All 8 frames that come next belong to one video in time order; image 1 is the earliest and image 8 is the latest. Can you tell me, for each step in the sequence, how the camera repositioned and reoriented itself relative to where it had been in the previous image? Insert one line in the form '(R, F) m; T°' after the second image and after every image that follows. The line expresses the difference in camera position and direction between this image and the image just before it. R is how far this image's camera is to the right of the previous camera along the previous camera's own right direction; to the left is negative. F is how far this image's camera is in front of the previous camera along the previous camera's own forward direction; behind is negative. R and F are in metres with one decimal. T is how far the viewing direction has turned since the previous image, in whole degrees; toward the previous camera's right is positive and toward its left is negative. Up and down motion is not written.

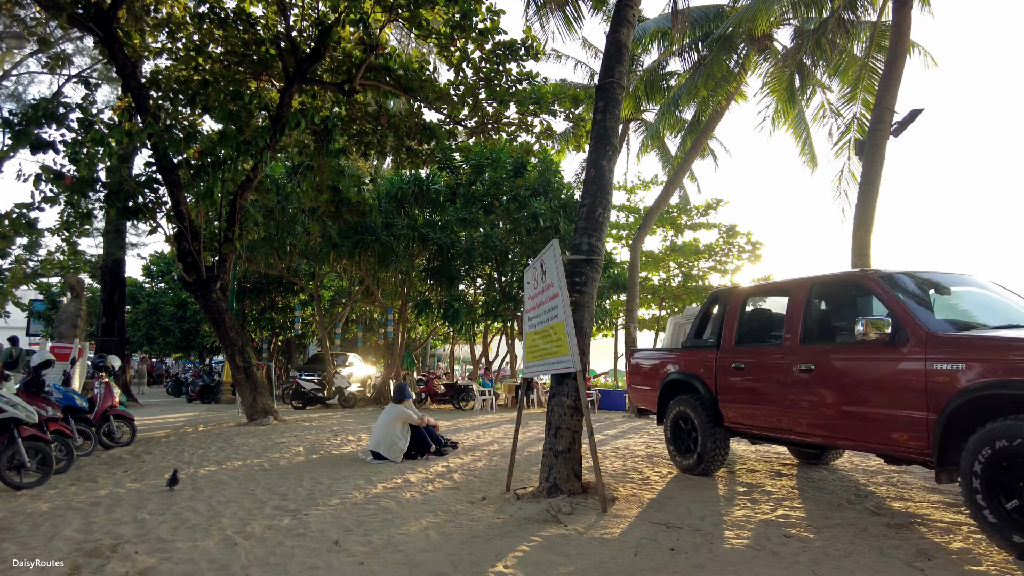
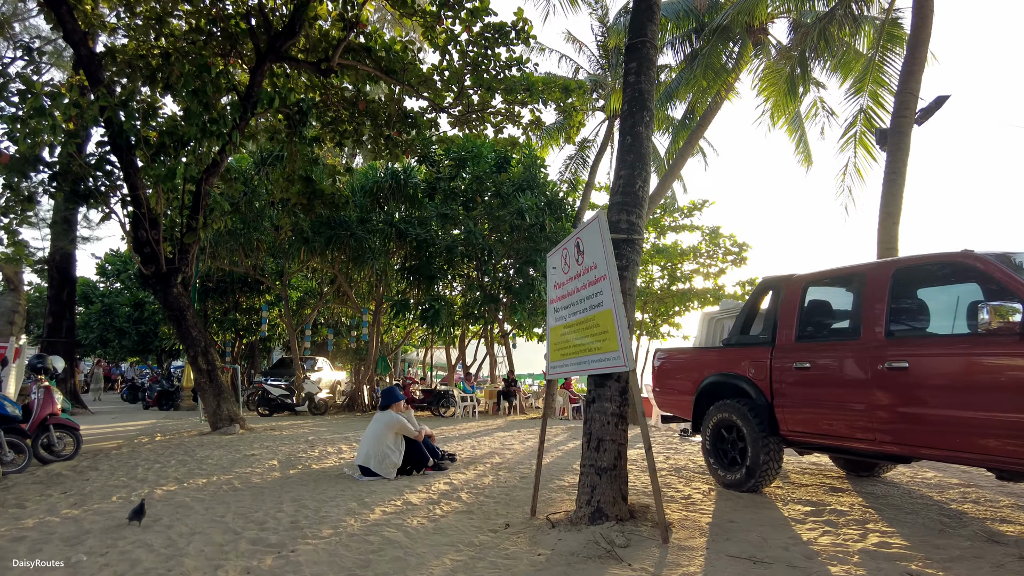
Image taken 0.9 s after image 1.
(-0.4, +0.8) m; +3°
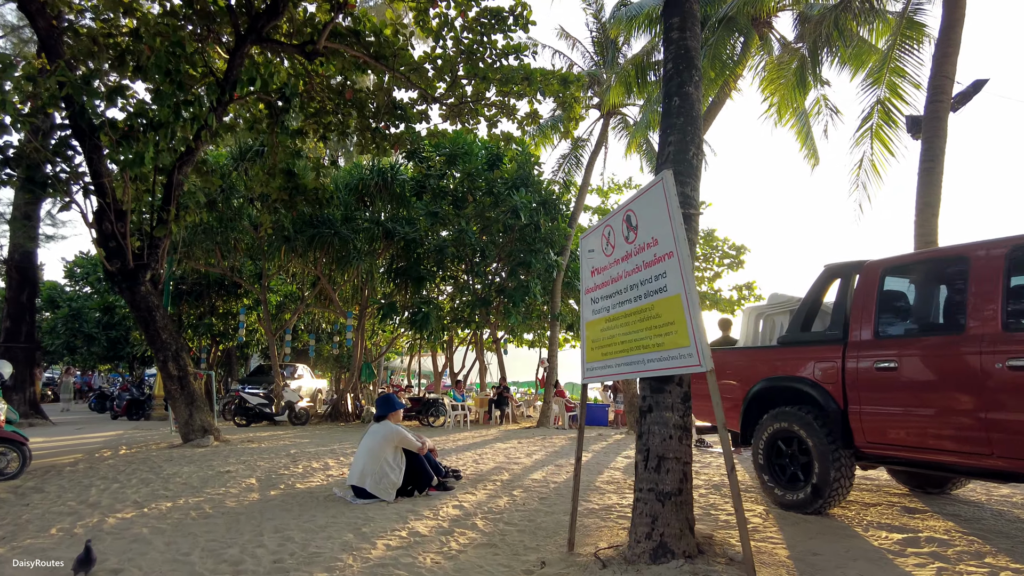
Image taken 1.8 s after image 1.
(-0.3, +0.7) m; +2°
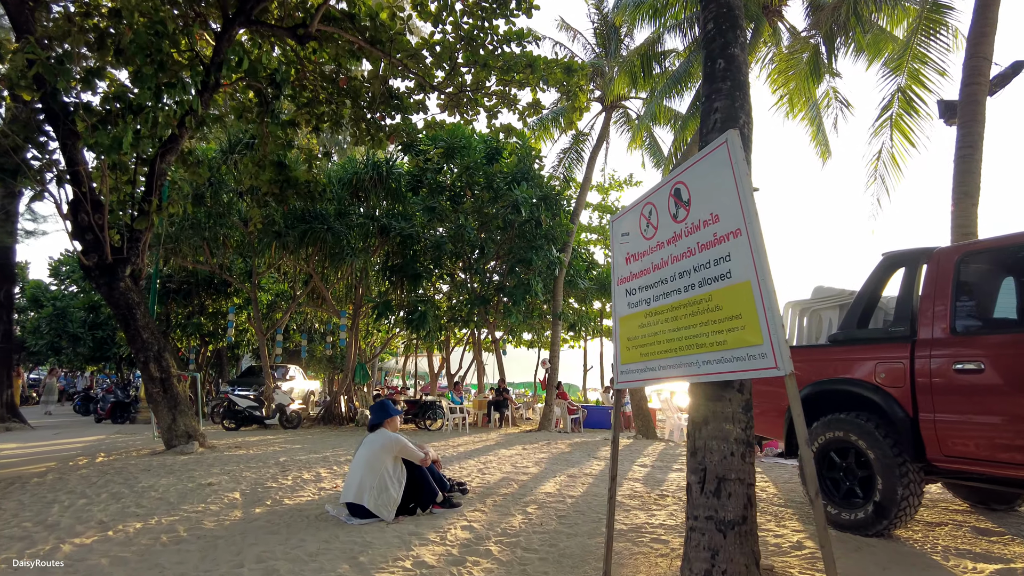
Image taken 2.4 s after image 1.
(-0.1, +0.5) m; +1°
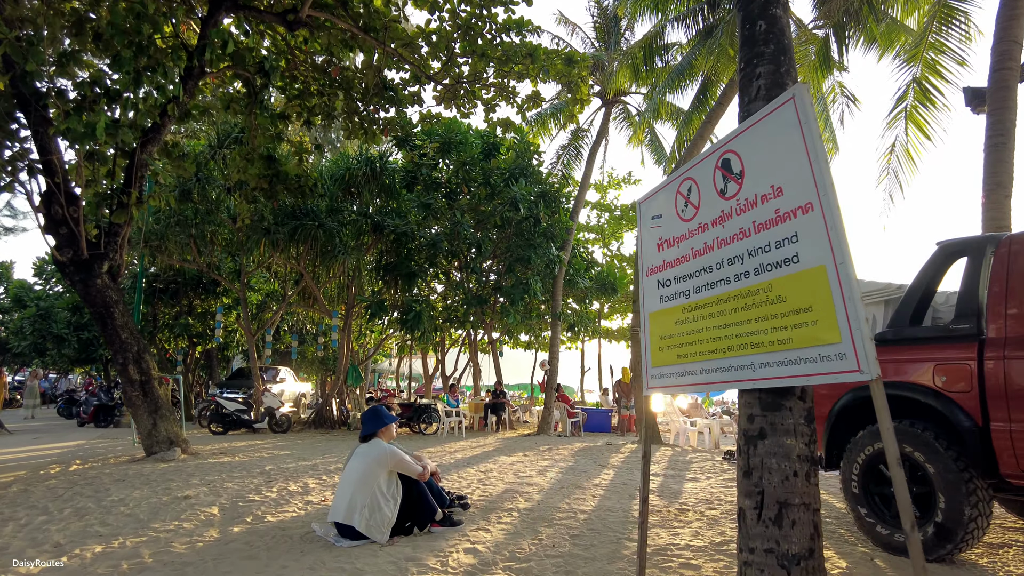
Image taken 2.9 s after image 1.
(-0.1, +0.4) m; +1°
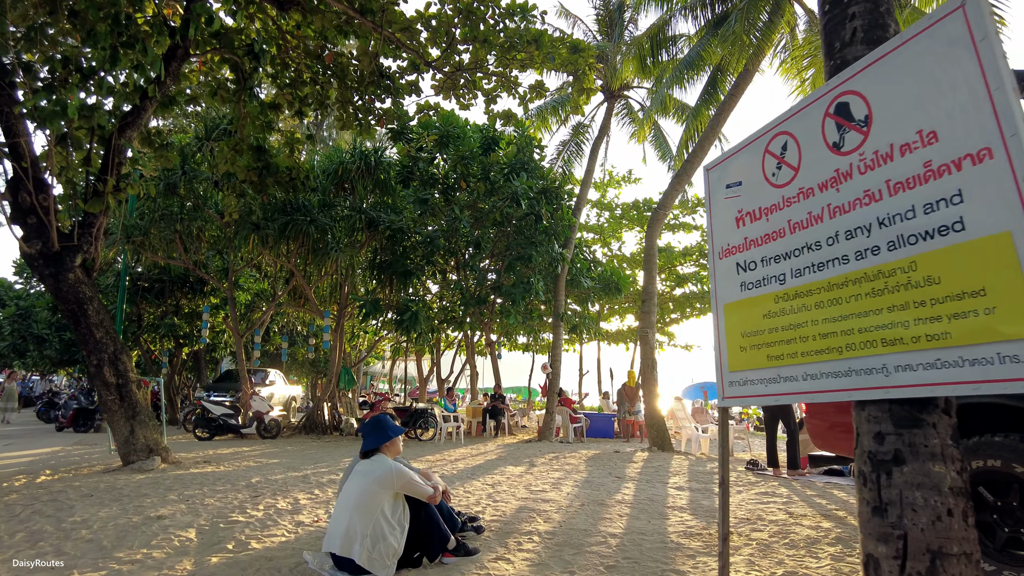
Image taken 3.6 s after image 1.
(-0.2, +0.5) m; +1°
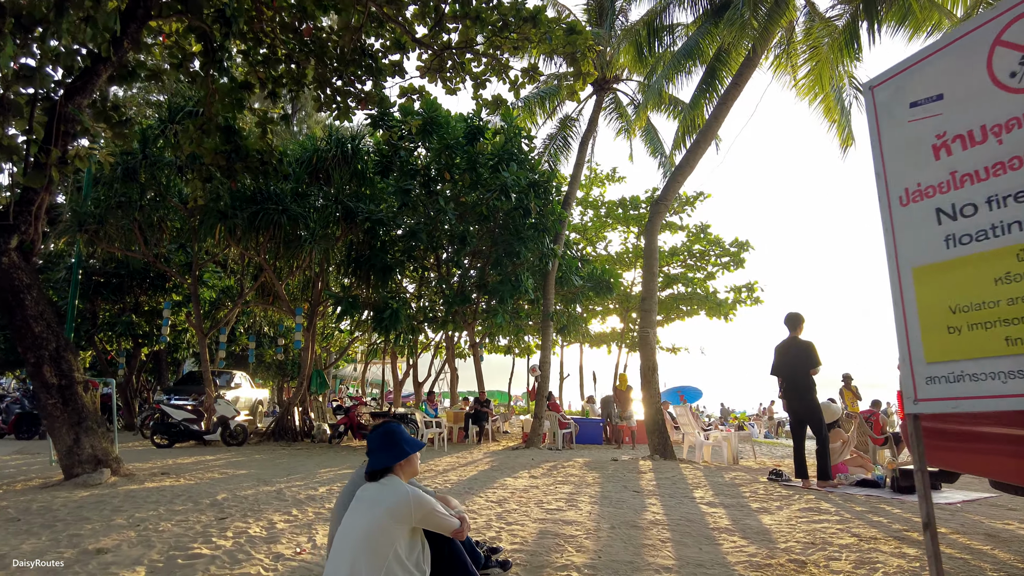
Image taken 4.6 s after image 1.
(-0.3, +0.7) m; +3°
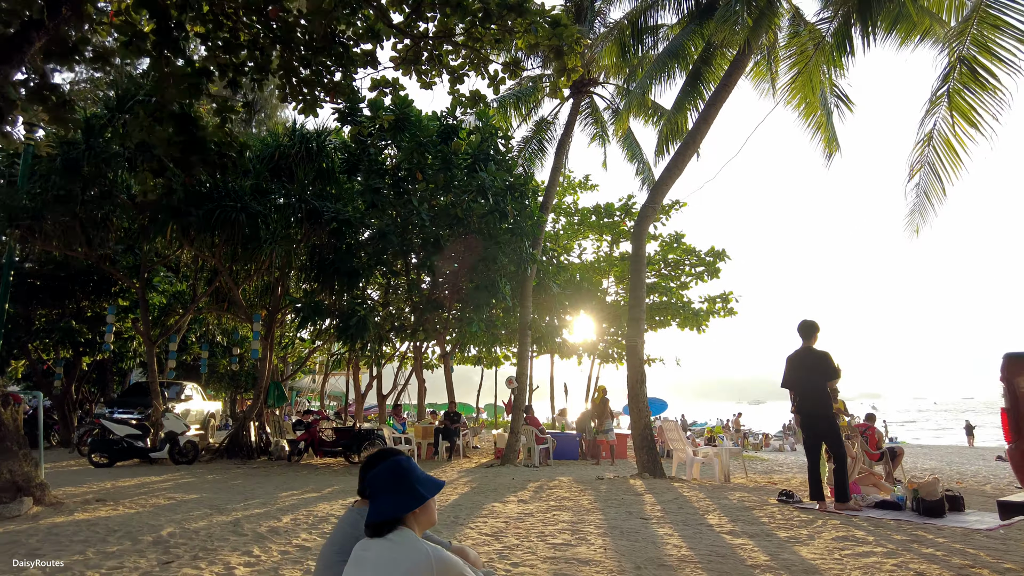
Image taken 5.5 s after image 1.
(-0.3, +0.6) m; +4°
